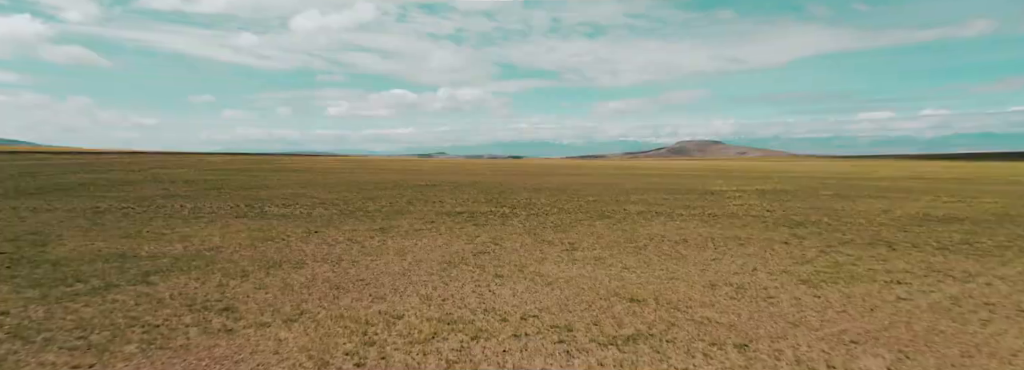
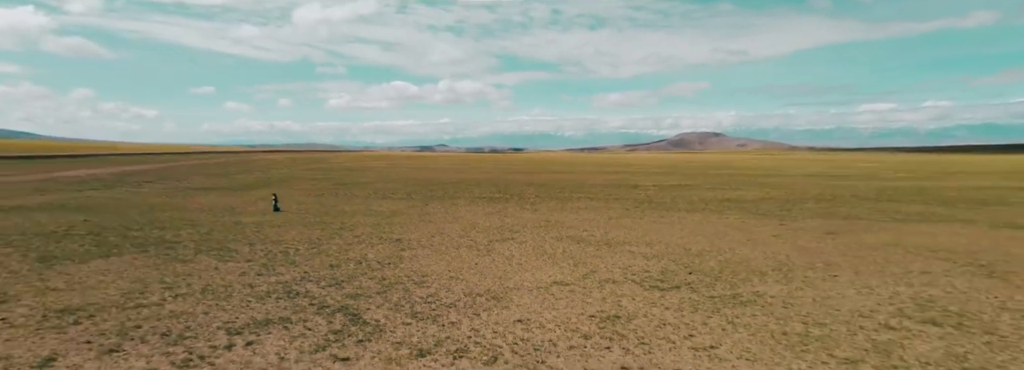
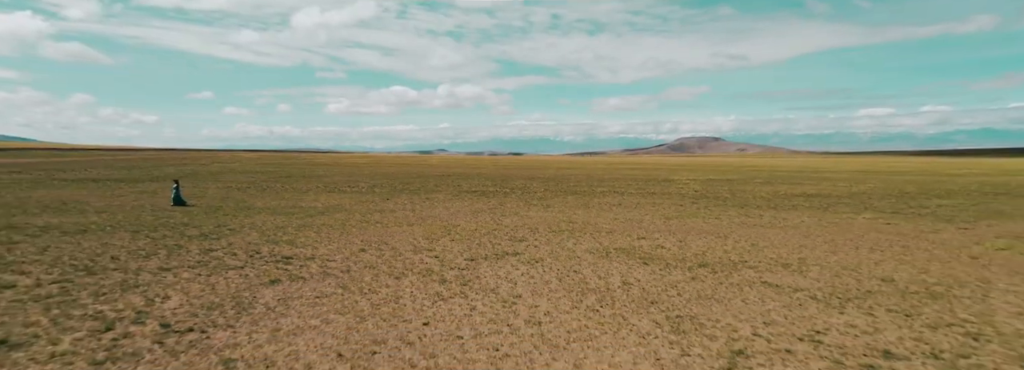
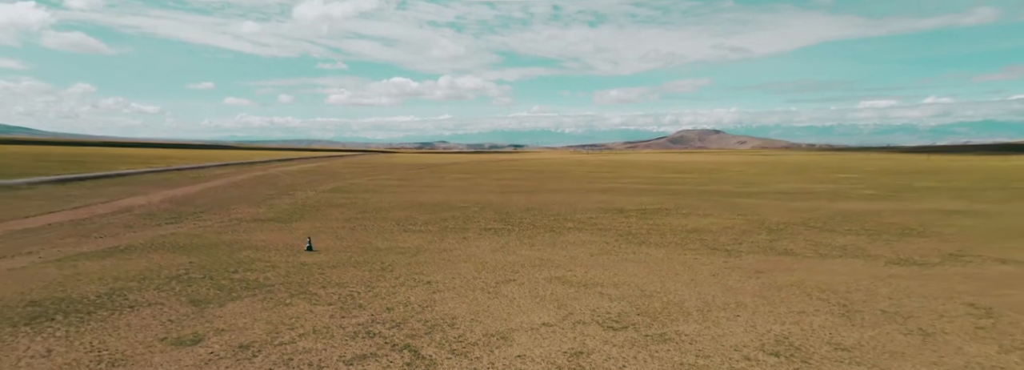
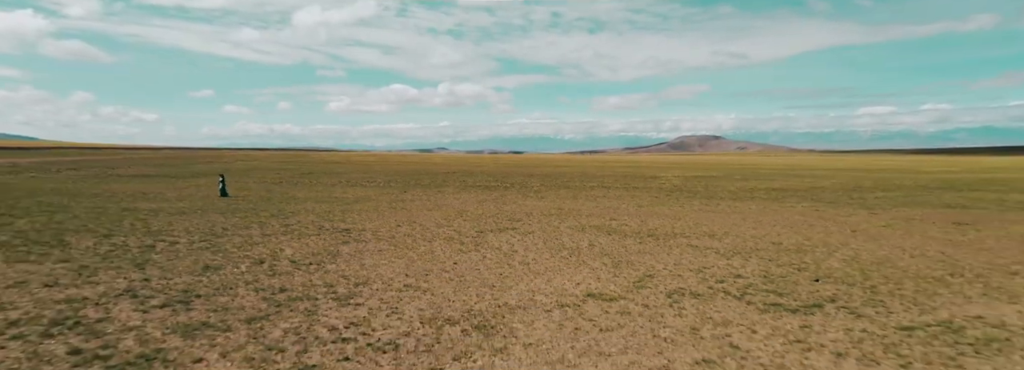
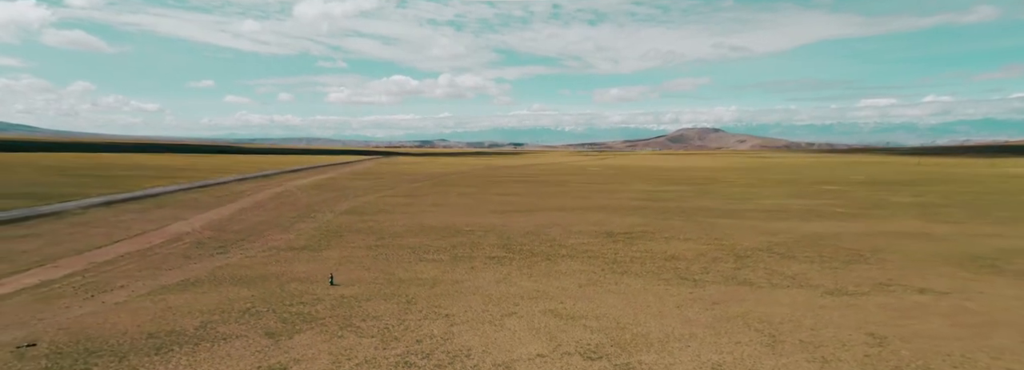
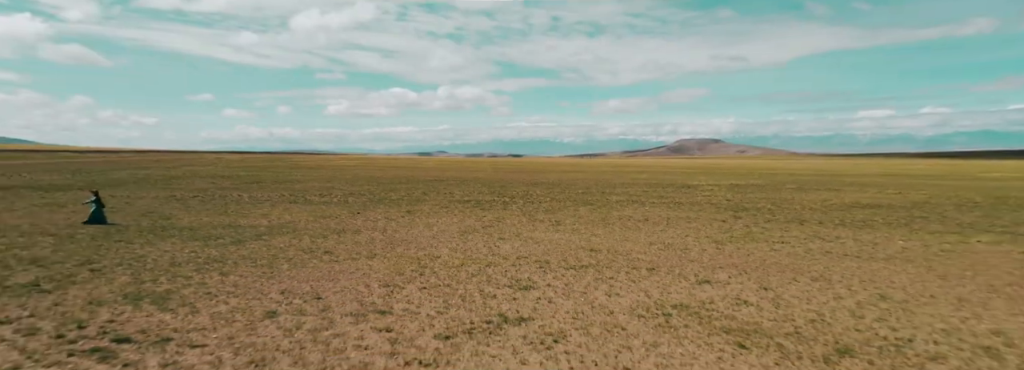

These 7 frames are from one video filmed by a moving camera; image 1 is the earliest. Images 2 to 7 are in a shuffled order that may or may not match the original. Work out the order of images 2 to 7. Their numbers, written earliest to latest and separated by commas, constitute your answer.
7, 3, 5, 2, 4, 6
